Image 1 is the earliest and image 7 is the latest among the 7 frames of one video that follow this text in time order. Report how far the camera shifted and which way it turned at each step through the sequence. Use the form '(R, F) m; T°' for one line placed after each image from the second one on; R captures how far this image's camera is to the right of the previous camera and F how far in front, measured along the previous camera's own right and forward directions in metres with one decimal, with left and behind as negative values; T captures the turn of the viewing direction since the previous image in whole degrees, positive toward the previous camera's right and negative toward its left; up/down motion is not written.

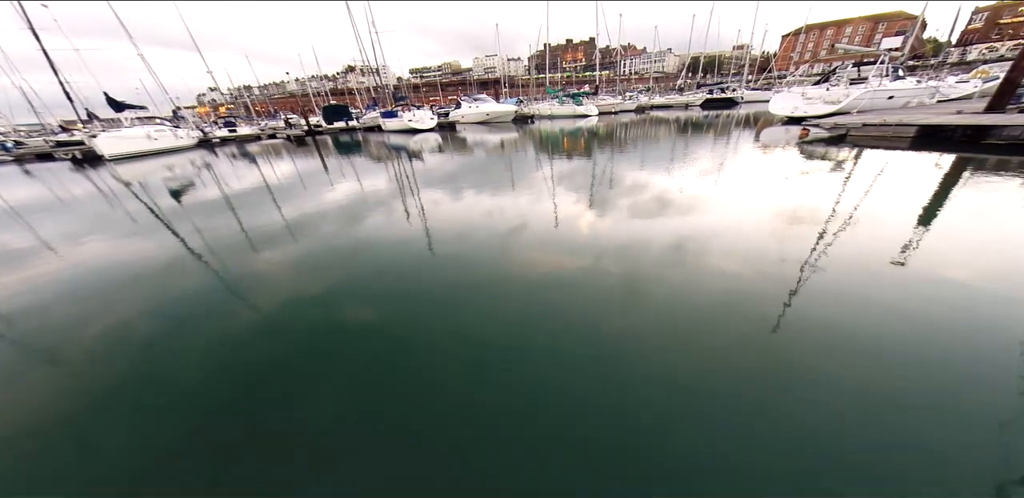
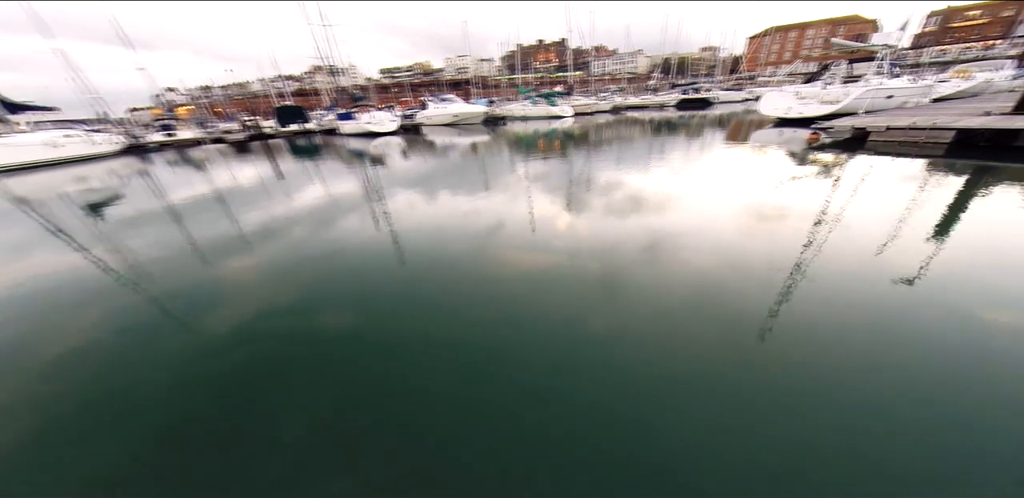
(+0.1, +0.6) m; +4°
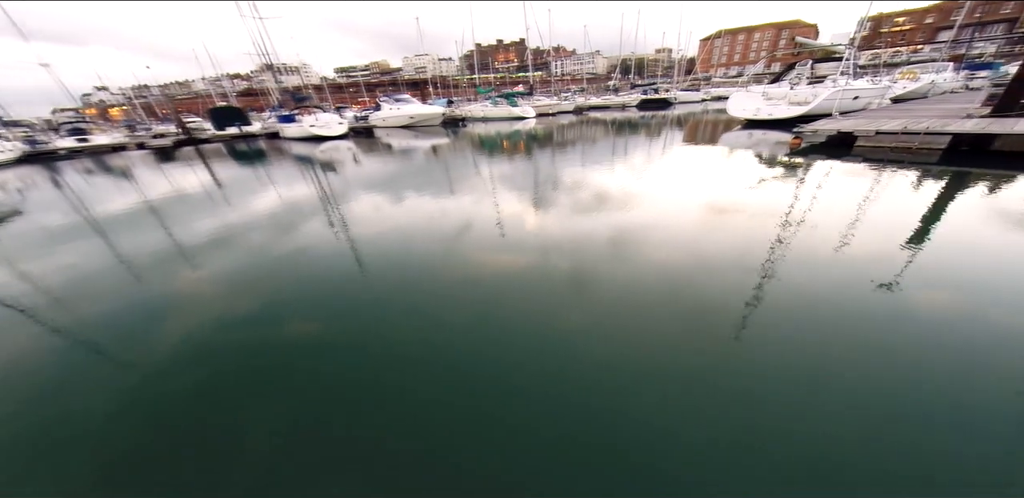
(+0.1, +0.4) m; +5°
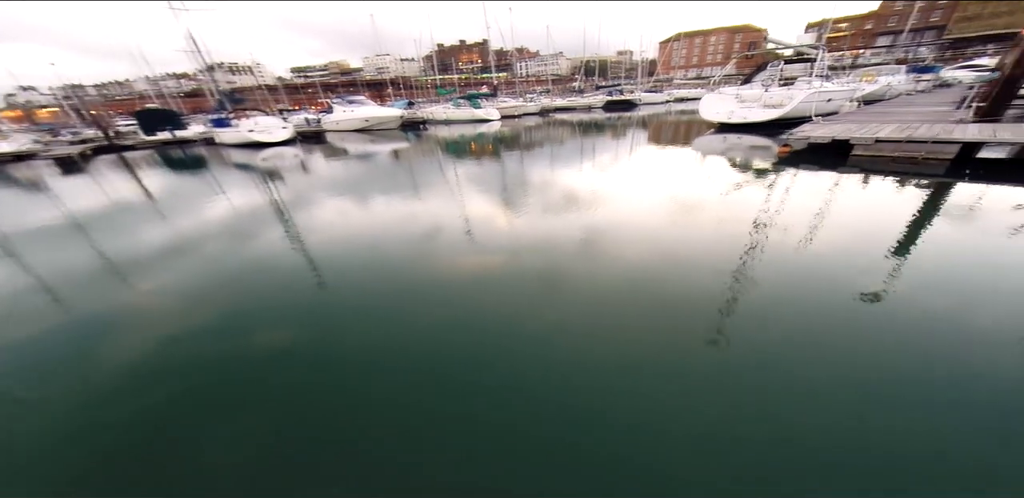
(+0.1, +0.4) m; +5°
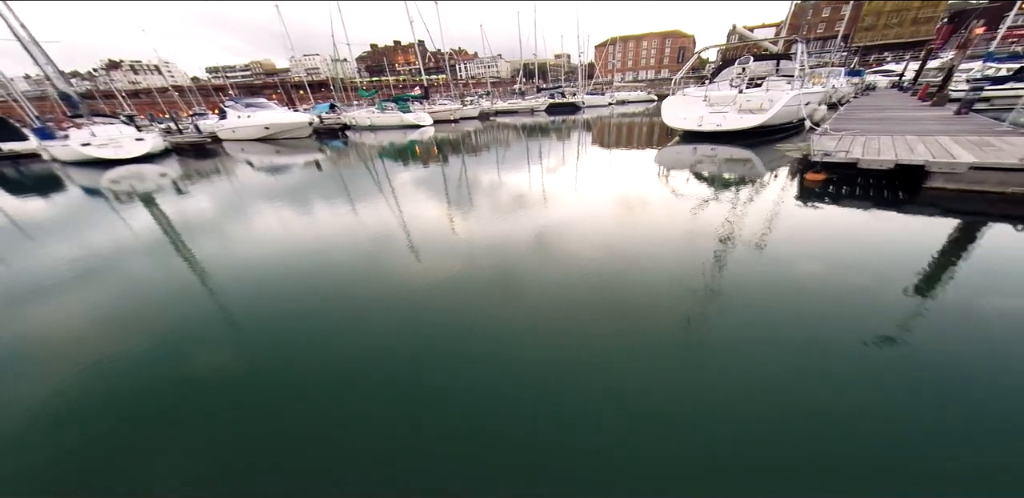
(+0.2, +0.9) m; +8°
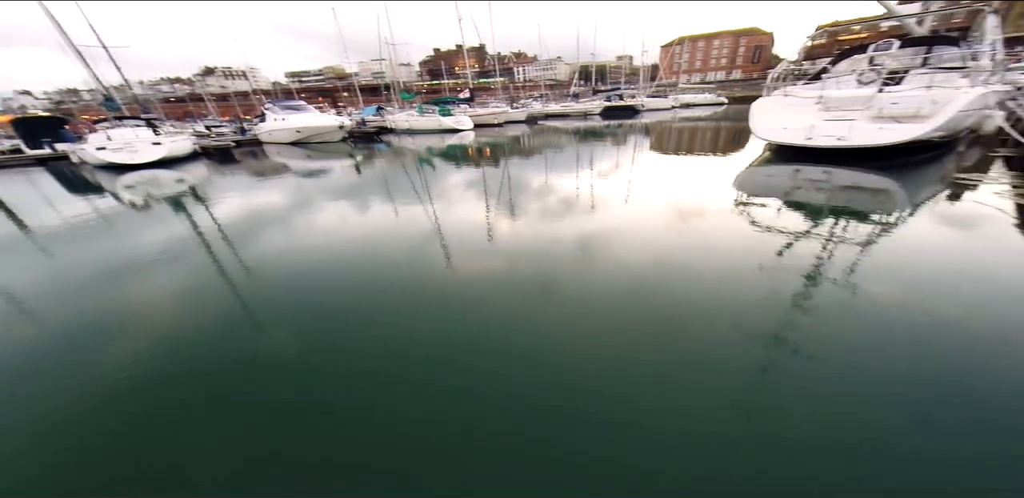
(+0.2, +0.7) m; -7°
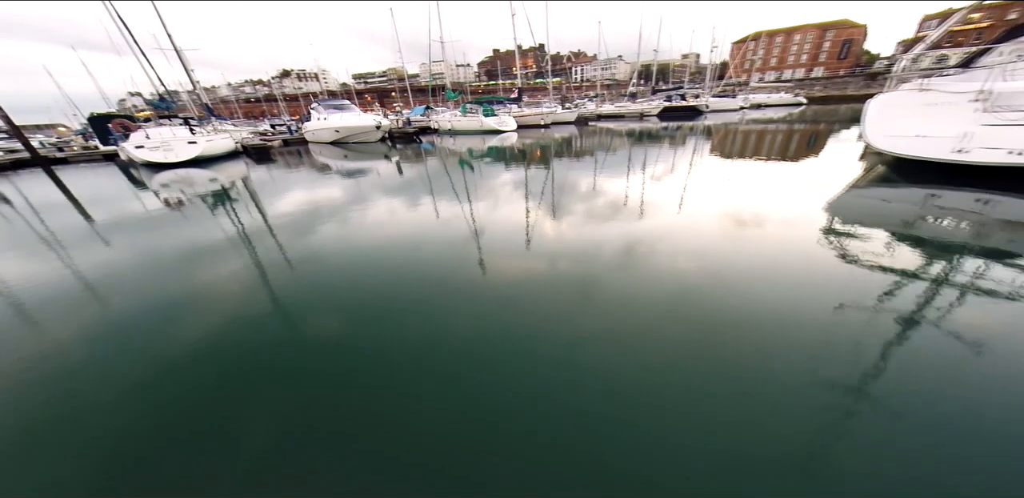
(+0.2, +0.4) m; -8°
